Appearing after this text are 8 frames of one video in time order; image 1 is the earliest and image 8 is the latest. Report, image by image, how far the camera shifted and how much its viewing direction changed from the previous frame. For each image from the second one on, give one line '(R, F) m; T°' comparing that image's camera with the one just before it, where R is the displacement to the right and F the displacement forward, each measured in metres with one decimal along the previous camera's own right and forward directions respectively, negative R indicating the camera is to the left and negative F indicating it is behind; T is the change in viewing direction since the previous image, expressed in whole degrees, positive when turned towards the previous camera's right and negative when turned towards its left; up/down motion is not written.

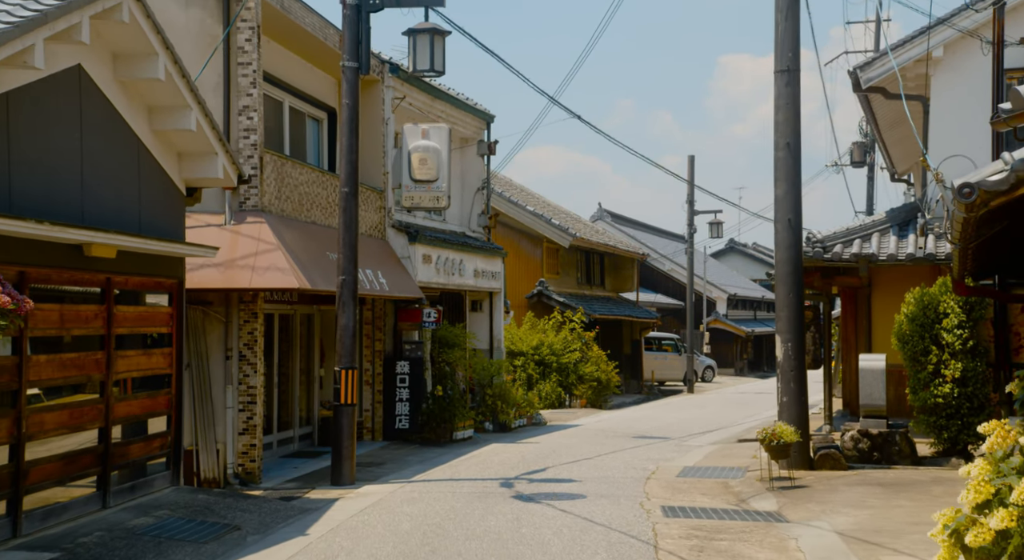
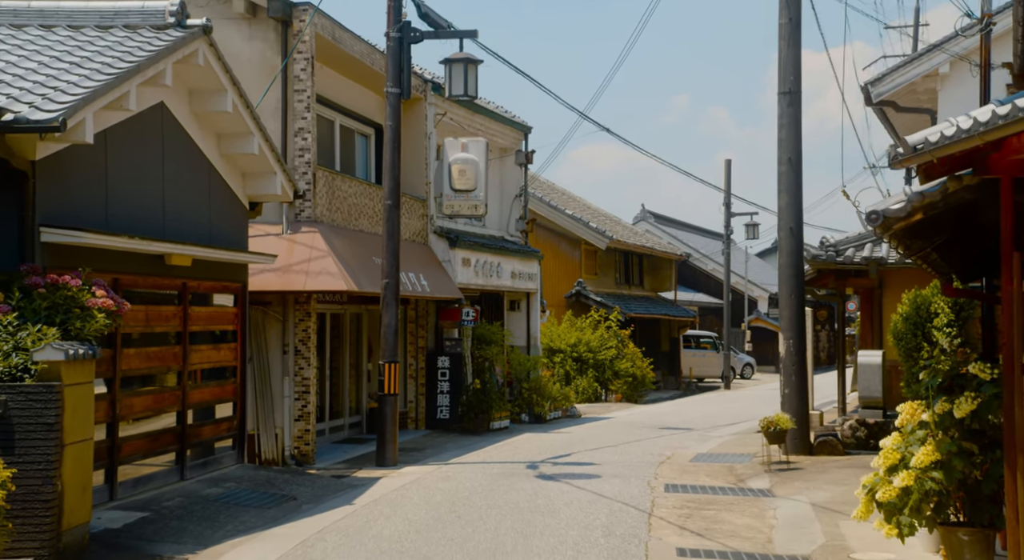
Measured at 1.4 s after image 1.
(+0.3, -1.8) m; -2°
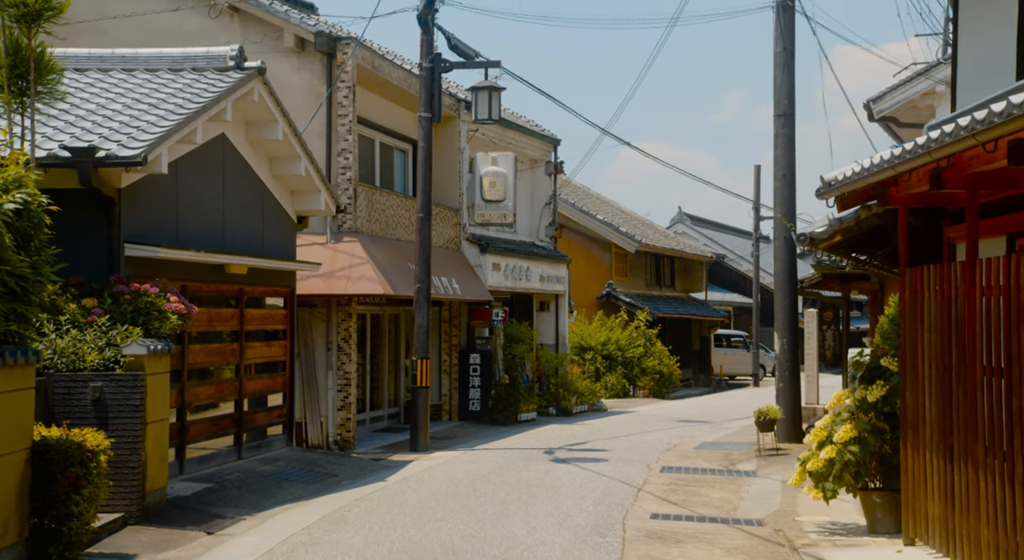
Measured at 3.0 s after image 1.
(+0.4, -2.0) m; -2°
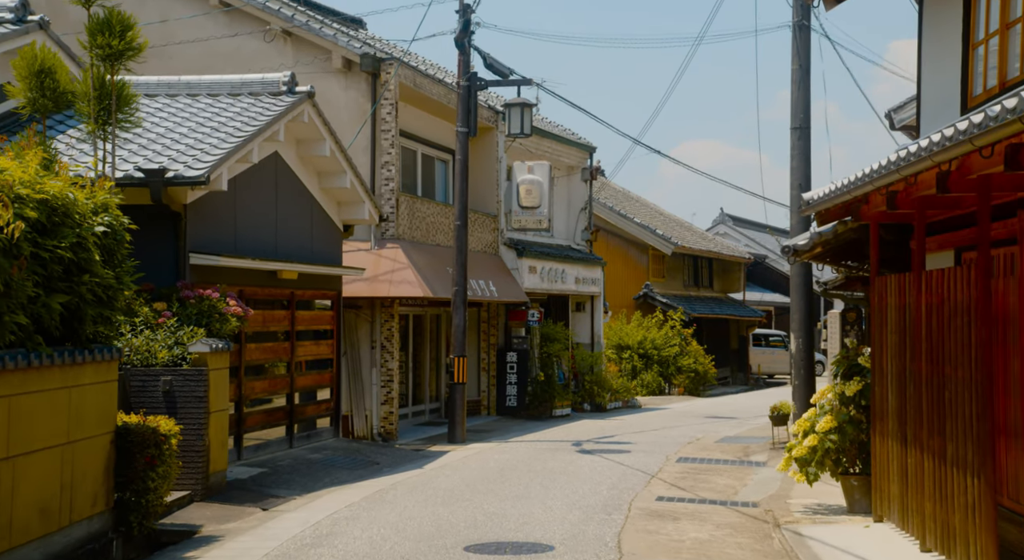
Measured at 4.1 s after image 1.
(+0.3, -1.4) m; -2°
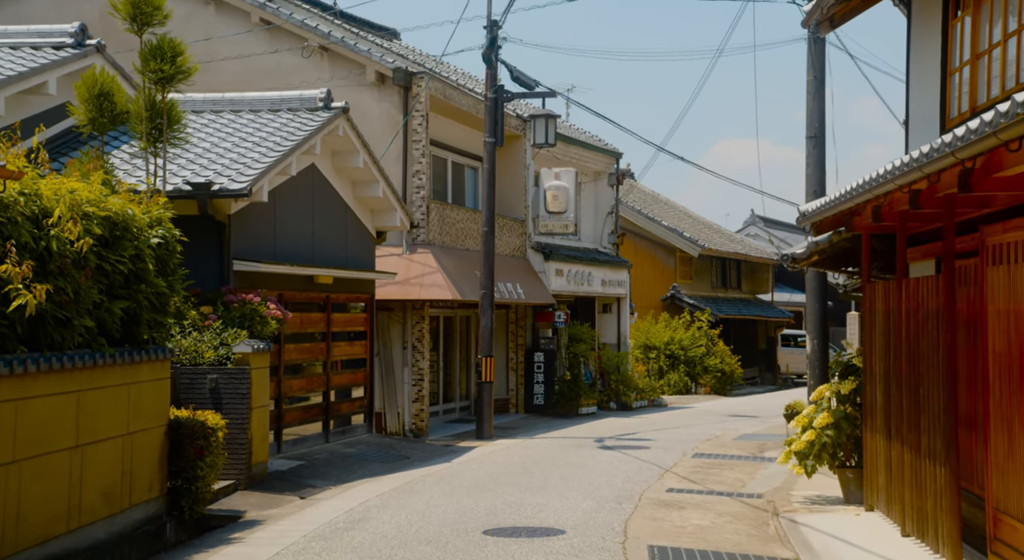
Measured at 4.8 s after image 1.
(+0.2, -0.9) m; -2°
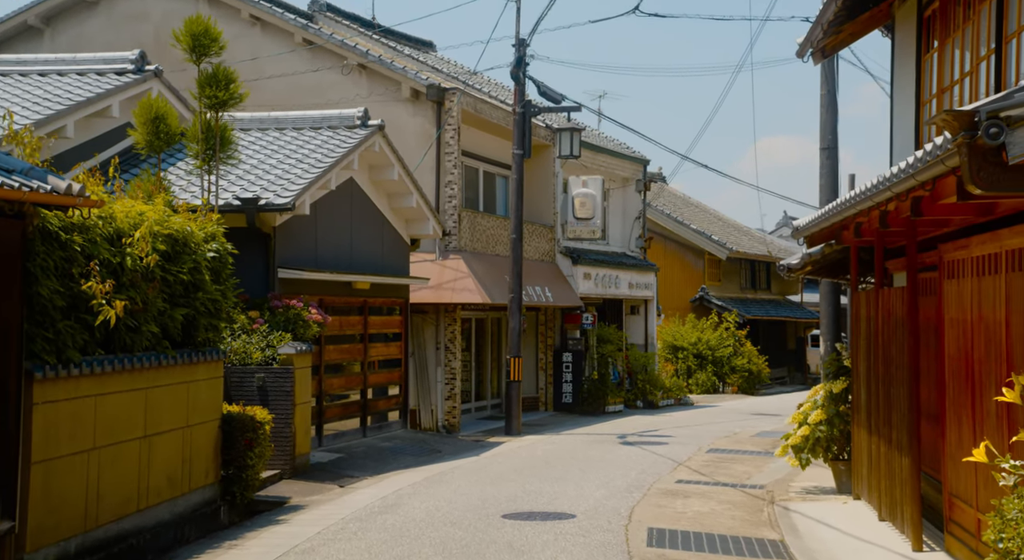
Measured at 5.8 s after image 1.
(+0.2, -1.2) m; -2°
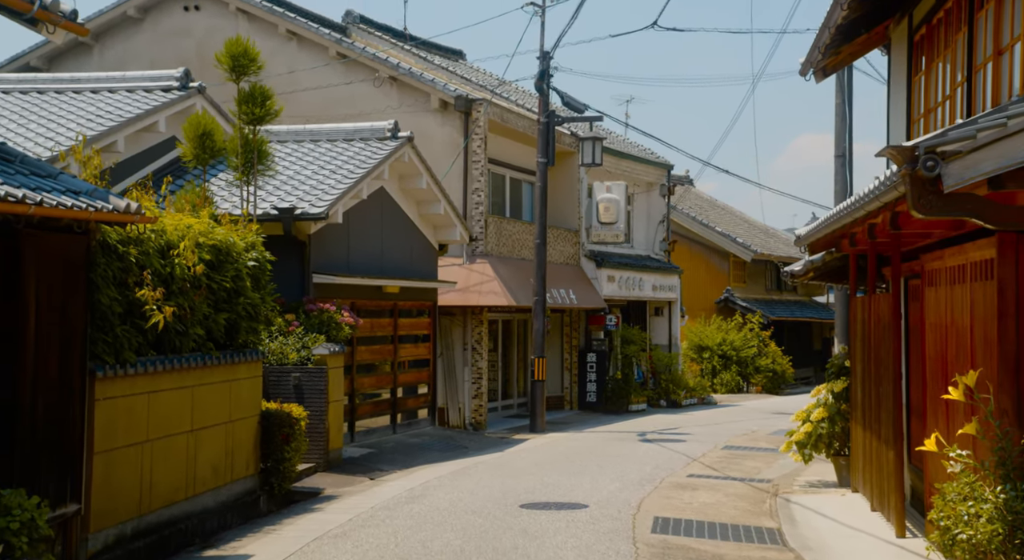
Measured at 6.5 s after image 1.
(+0.2, -0.9) m; -1°
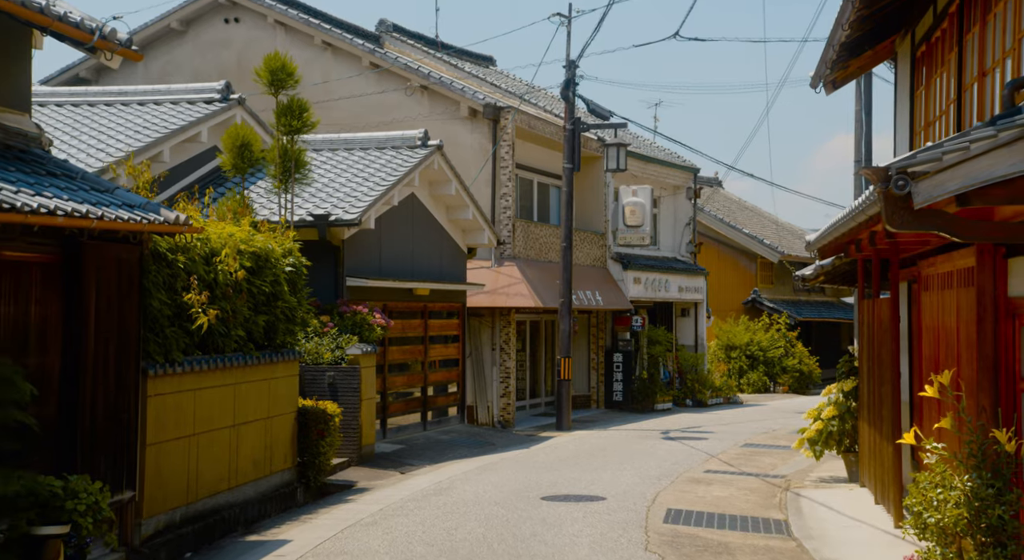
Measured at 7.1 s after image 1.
(+0.1, -0.7) m; -2°
